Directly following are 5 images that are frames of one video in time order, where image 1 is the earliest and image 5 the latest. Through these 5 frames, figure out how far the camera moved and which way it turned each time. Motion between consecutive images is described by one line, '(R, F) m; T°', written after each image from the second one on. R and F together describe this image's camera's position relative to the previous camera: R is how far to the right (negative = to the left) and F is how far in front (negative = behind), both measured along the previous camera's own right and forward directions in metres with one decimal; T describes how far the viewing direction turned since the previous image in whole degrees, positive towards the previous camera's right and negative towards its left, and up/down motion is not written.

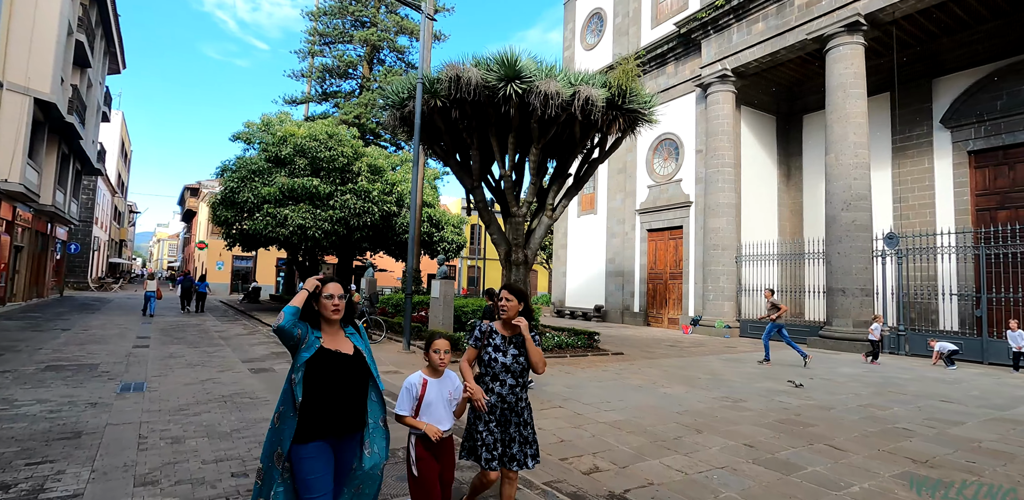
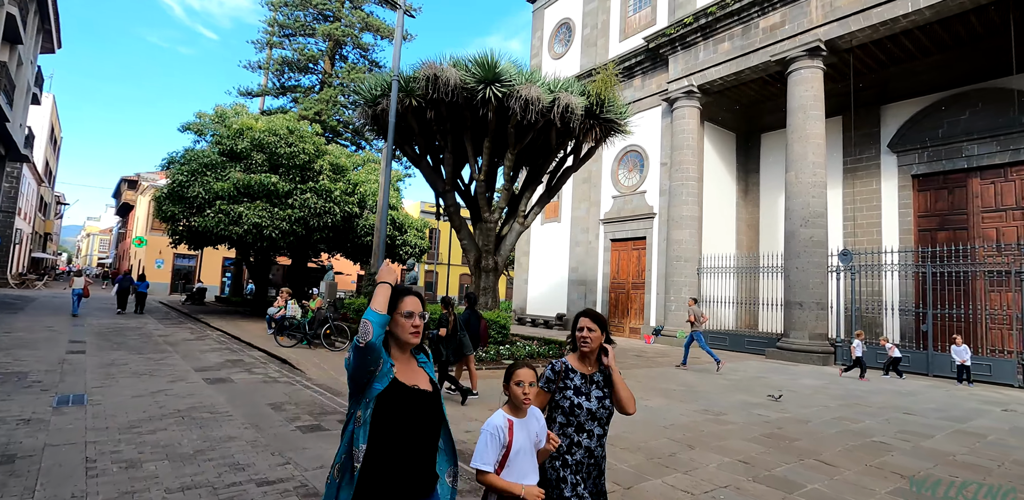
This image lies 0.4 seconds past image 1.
(-0.3, +0.2) m; +5°
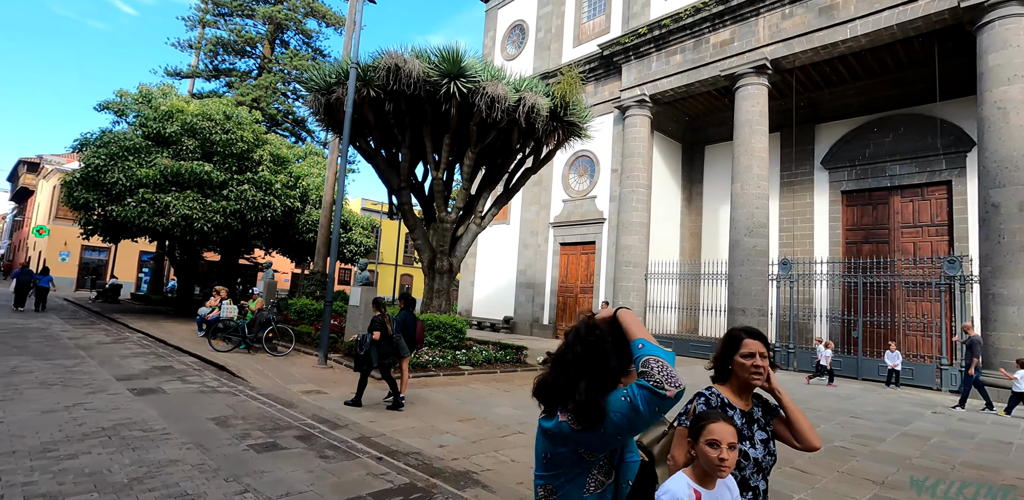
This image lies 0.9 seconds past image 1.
(-0.3, +0.2) m; +7°
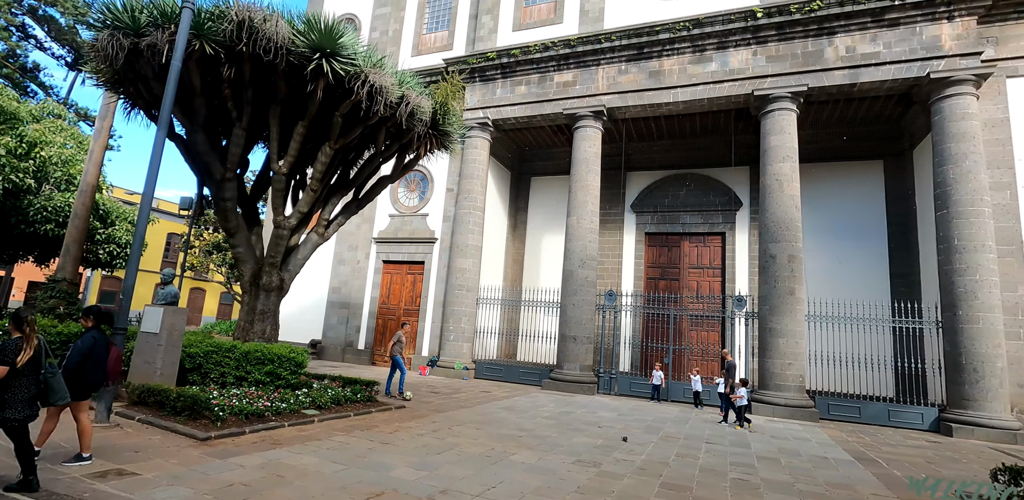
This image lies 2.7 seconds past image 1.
(-1.0, +1.0) m; +24°
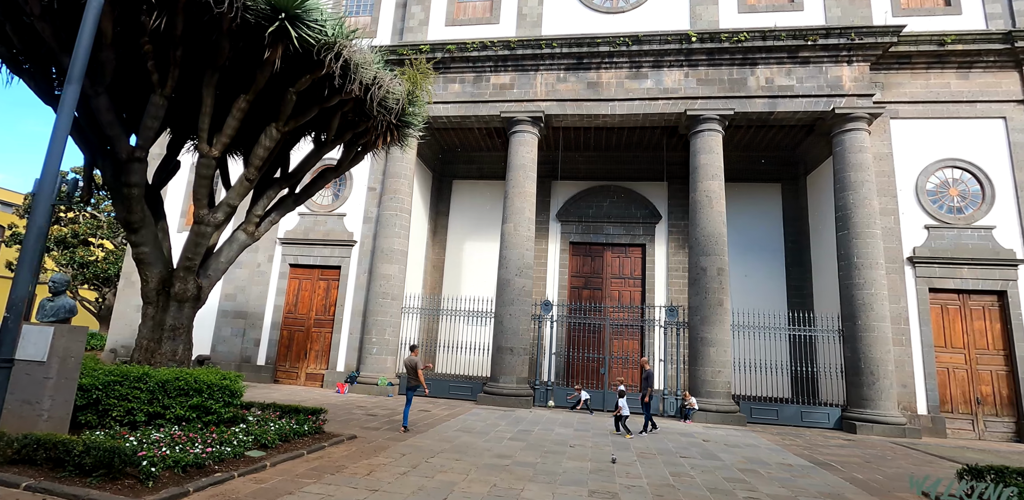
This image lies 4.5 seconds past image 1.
(-1.1, +0.7) m; +13°
